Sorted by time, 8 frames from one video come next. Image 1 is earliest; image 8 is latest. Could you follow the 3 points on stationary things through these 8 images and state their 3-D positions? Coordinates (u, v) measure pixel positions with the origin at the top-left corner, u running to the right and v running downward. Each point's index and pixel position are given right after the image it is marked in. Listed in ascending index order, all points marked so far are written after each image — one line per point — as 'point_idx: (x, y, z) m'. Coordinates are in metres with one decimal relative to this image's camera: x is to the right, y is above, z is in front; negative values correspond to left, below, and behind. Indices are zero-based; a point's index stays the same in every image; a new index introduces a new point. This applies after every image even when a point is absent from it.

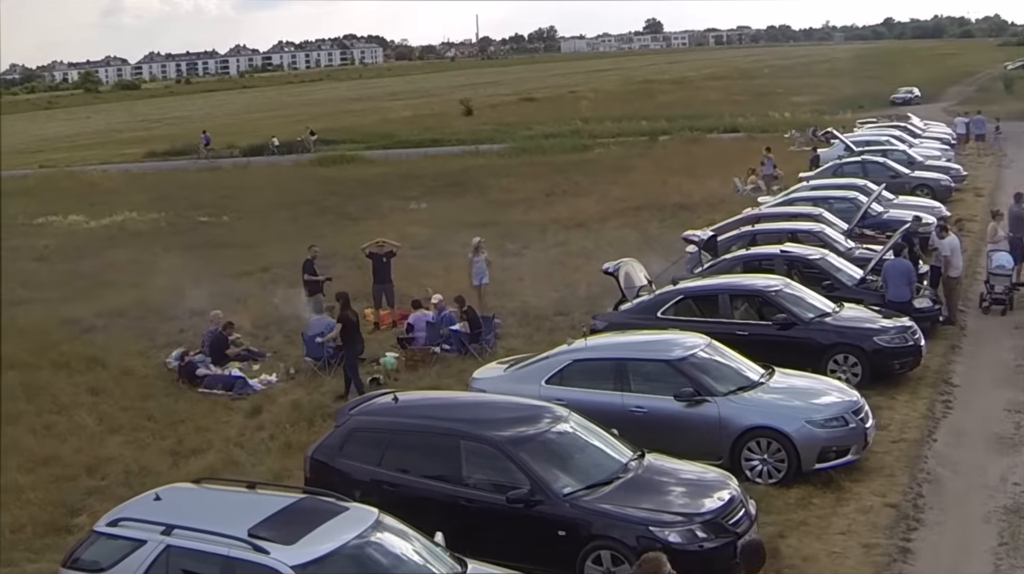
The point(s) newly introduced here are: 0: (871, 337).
0: (+4.0, -0.6, +13.0) m
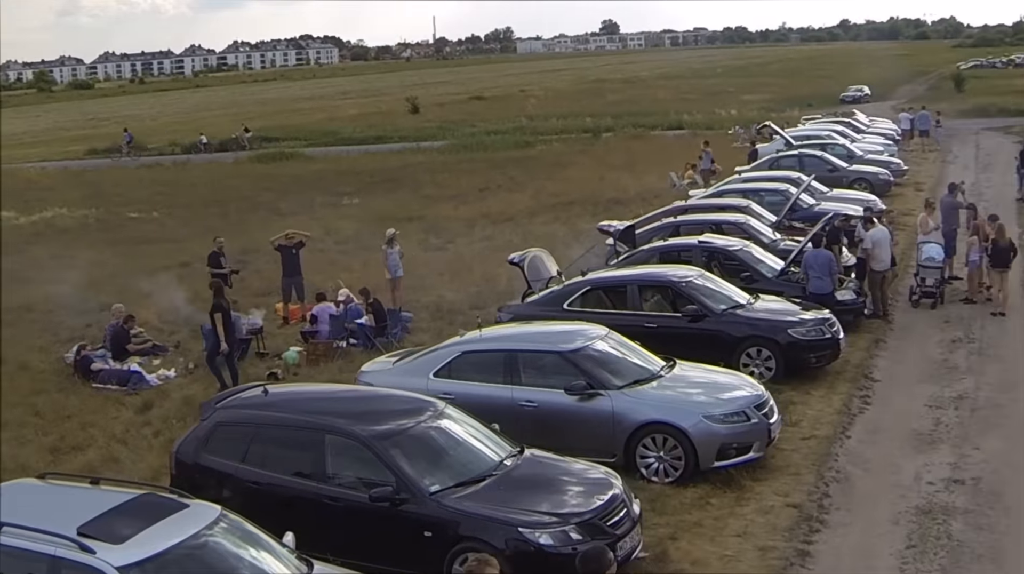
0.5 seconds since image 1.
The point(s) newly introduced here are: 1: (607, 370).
0: (+2.9, -0.5, +12.3) m
1: (+0.9, -0.8, +10.7) m
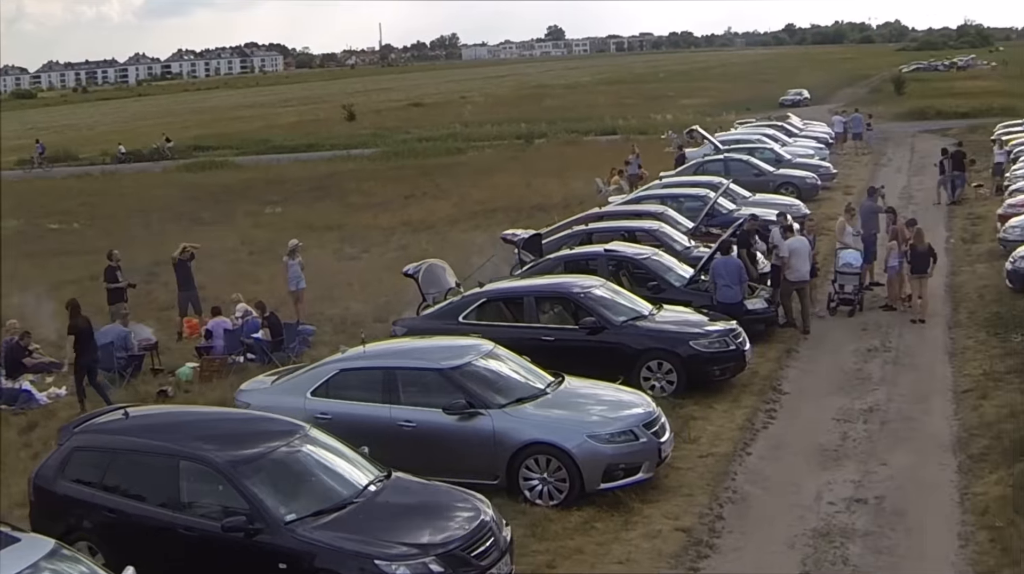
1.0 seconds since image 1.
0: (+1.7, -0.6, +11.7) m
1: (-0.2, -0.9, +10.0) m
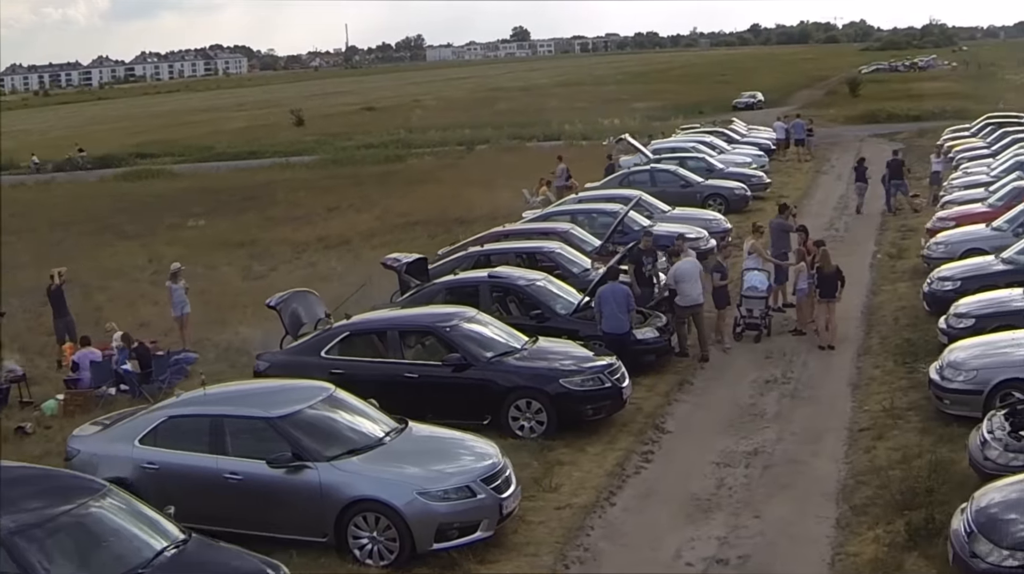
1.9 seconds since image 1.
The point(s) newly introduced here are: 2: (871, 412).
0: (+0.4, -0.9, +10.9) m
1: (-1.5, -1.2, +9.2) m
2: (+3.5, -1.2, +11.3) m
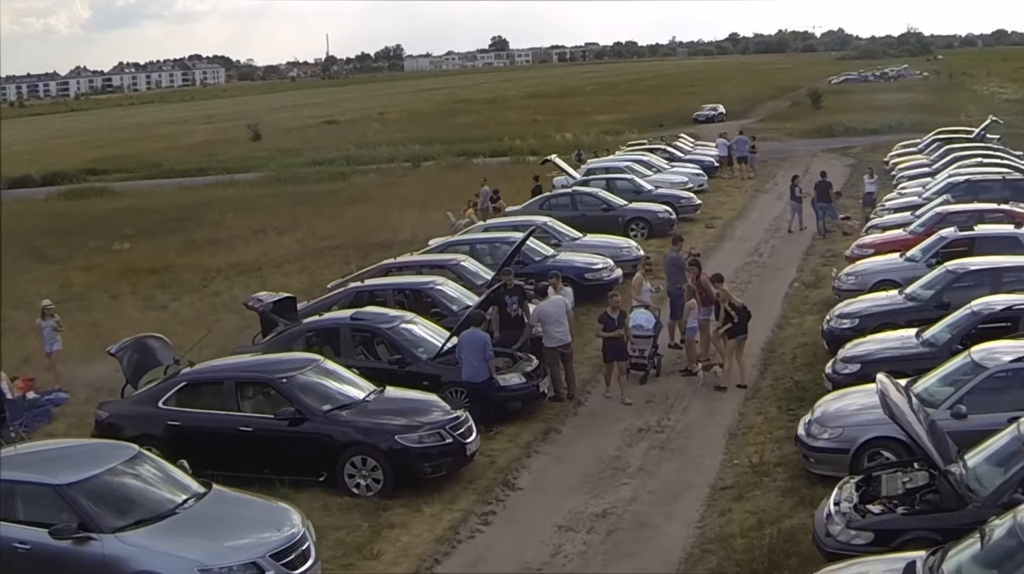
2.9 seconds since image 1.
0: (-1.0, -1.3, +10.2) m
1: (-2.9, -1.6, +8.5) m
2: (+2.0, -1.6, +10.6) m
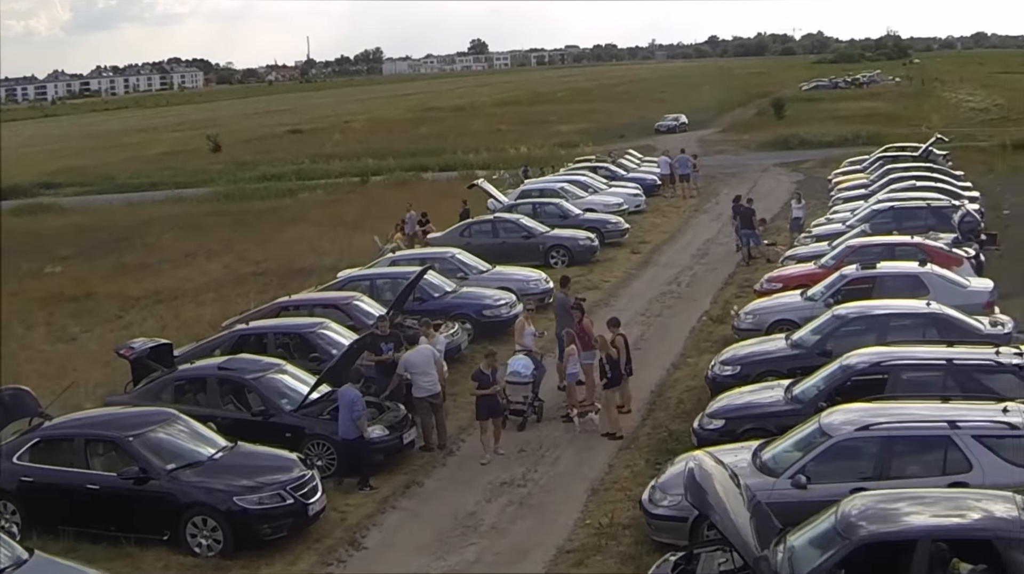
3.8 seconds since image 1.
0: (-2.4, -1.8, +10.0) m
1: (-4.3, -2.2, +8.3) m
2: (+0.7, -2.2, +10.5) m
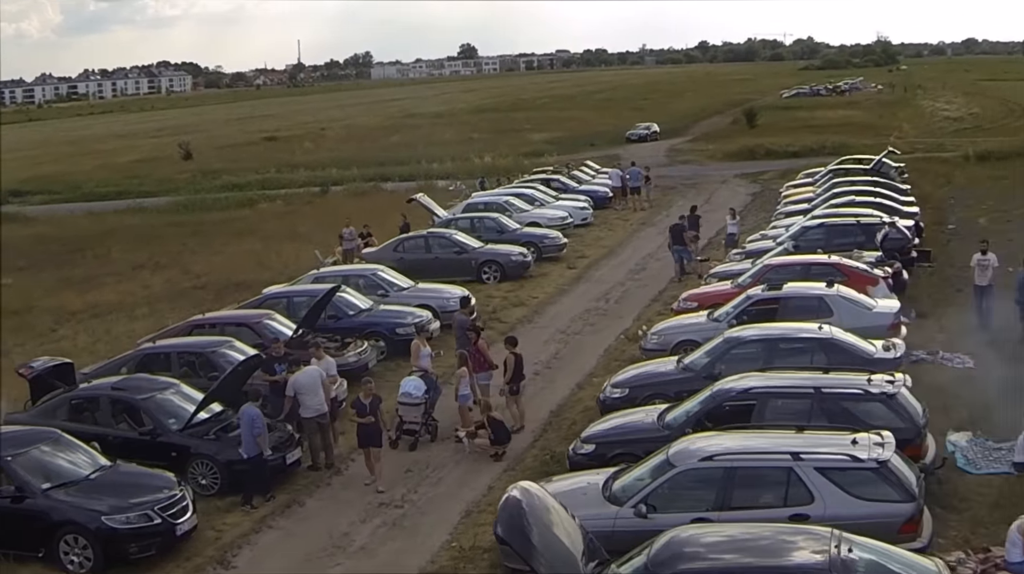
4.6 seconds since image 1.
0: (-3.6, -2.1, +10.3) m
1: (-5.5, -2.4, +8.6) m
2: (-0.5, -2.4, +10.7) m
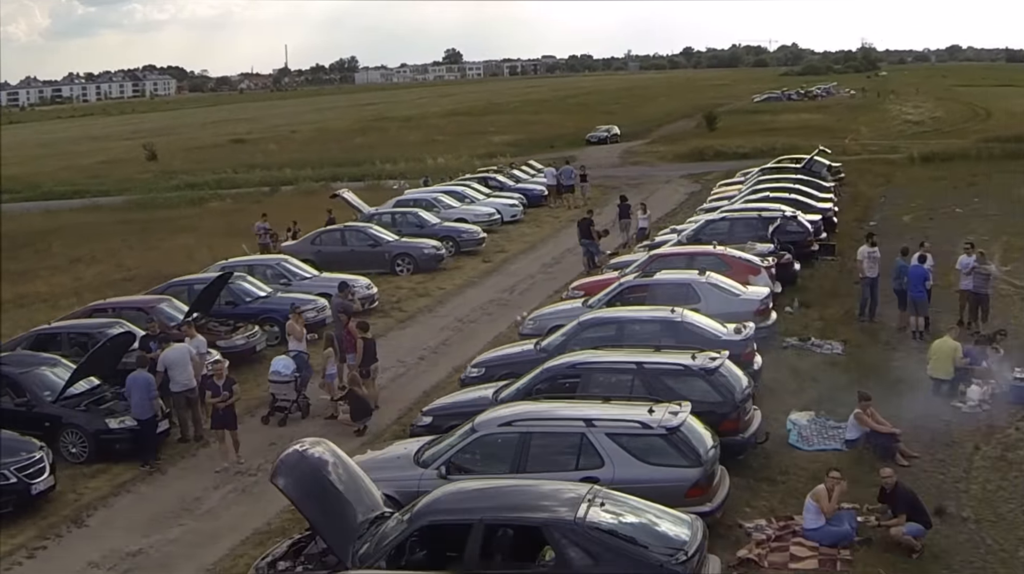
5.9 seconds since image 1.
0: (-5.2, -1.8, +11.0) m
1: (-7.2, -2.2, +9.3) m
2: (-2.2, -2.2, +11.4) m
